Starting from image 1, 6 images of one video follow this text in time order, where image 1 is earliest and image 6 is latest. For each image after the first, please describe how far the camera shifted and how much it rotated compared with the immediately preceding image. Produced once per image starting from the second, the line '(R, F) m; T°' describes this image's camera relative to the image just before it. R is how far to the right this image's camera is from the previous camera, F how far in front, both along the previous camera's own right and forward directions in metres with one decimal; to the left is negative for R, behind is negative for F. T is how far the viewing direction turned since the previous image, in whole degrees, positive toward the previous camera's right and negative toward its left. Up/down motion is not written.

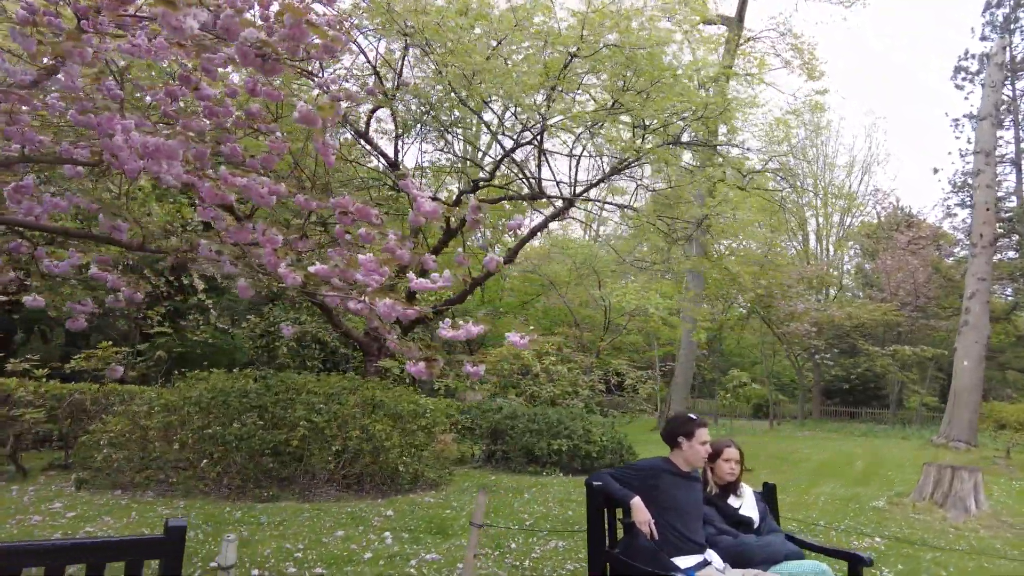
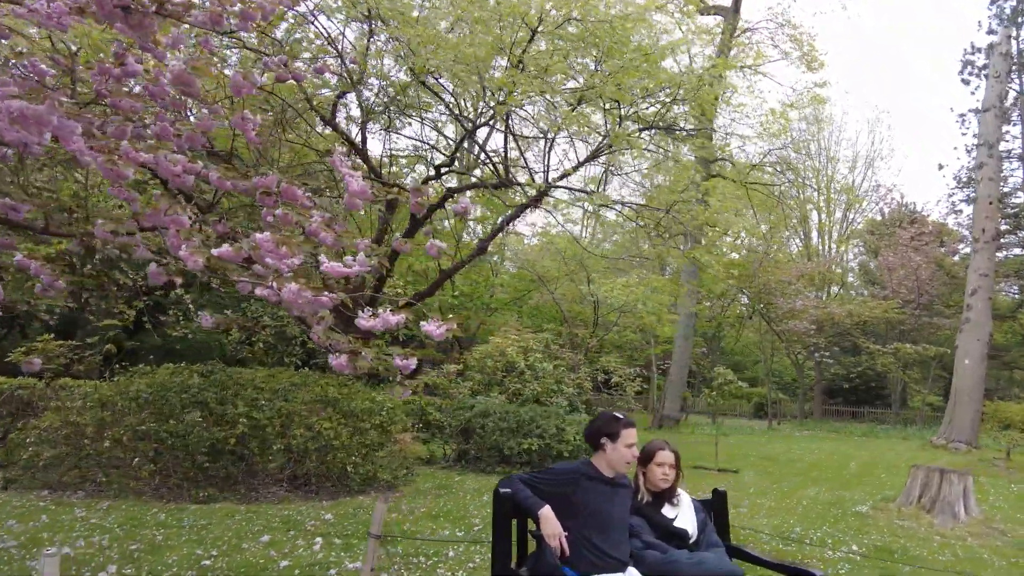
(+0.5, +0.4) m; -1°
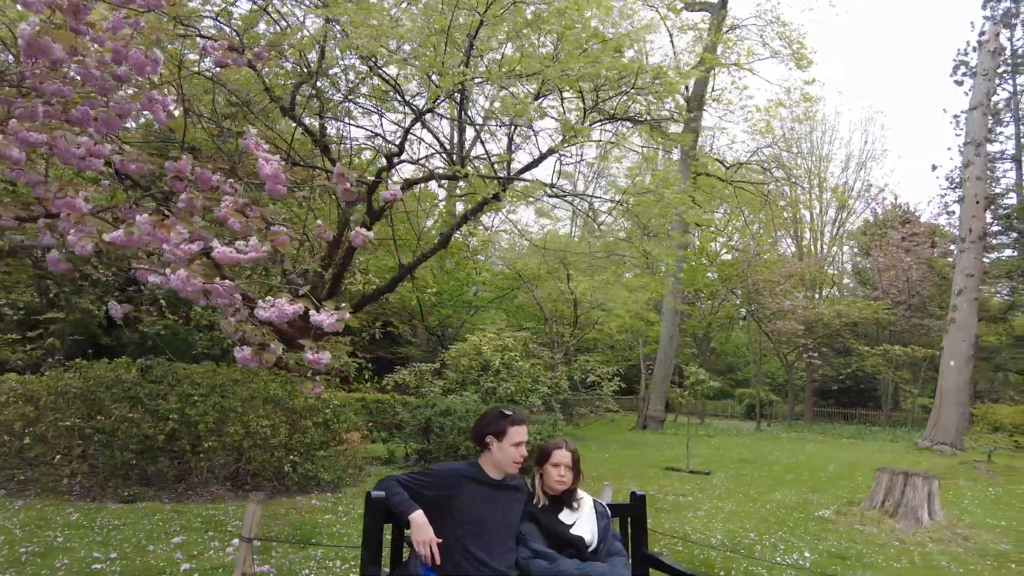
(+0.5, +0.3) m; 0°
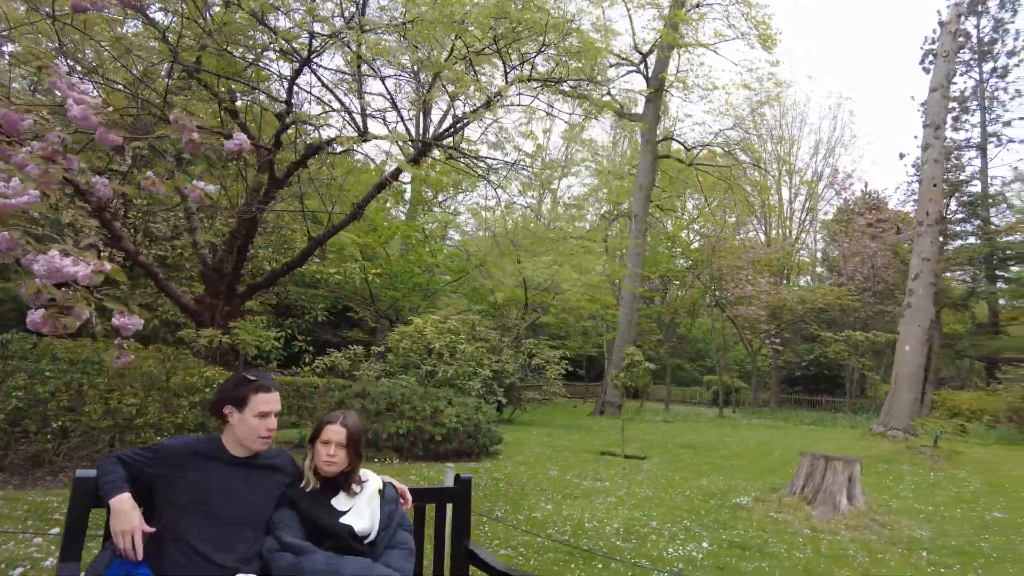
(+0.9, +0.5) m; +1°
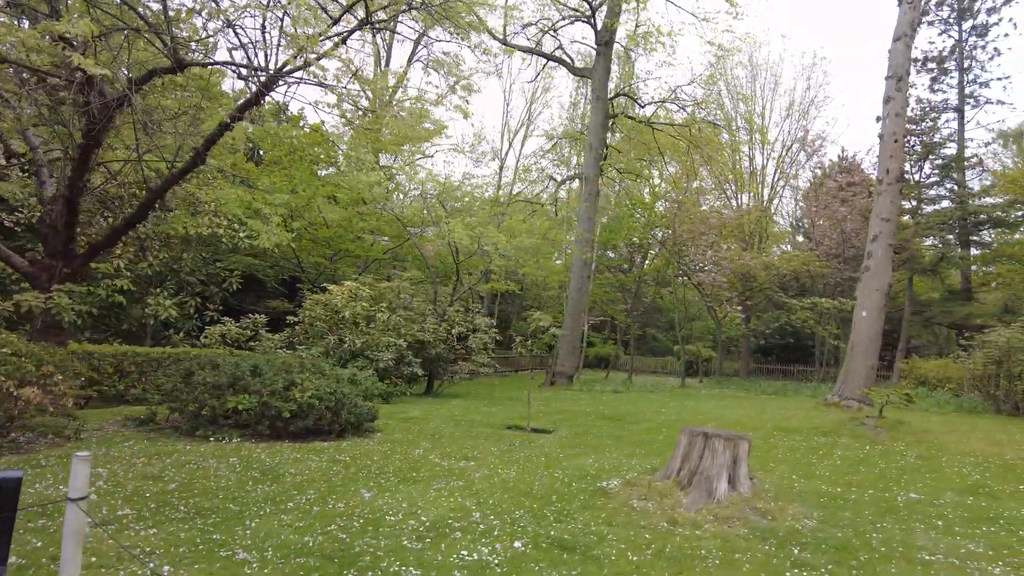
(+1.4, +1.1) m; +1°
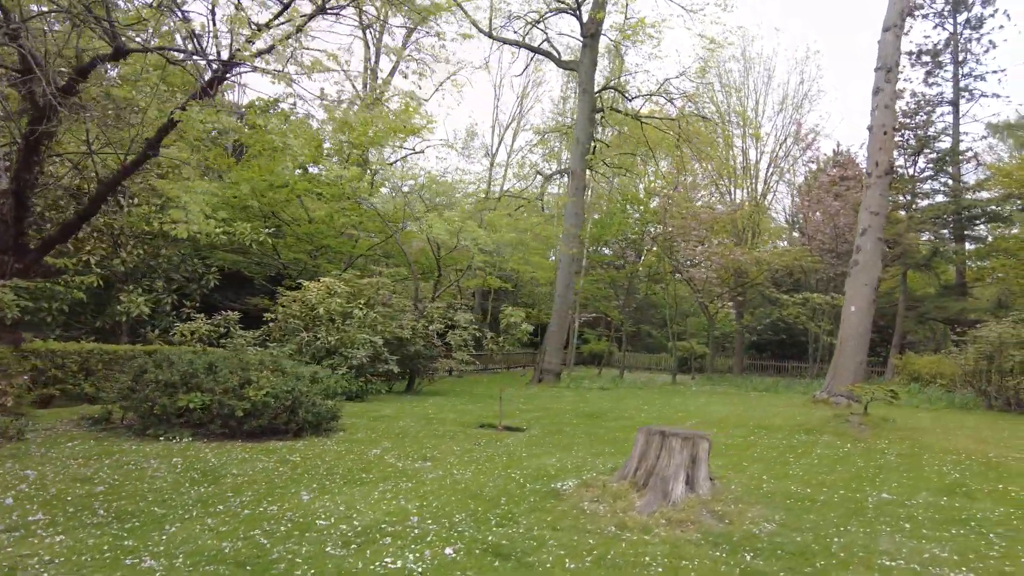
(+0.4, +0.3) m; 0°
